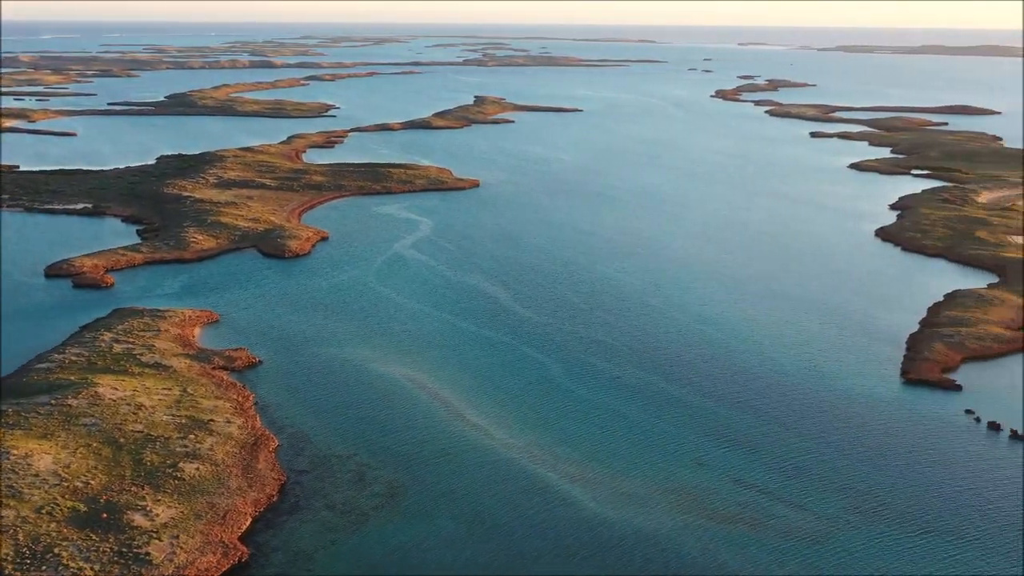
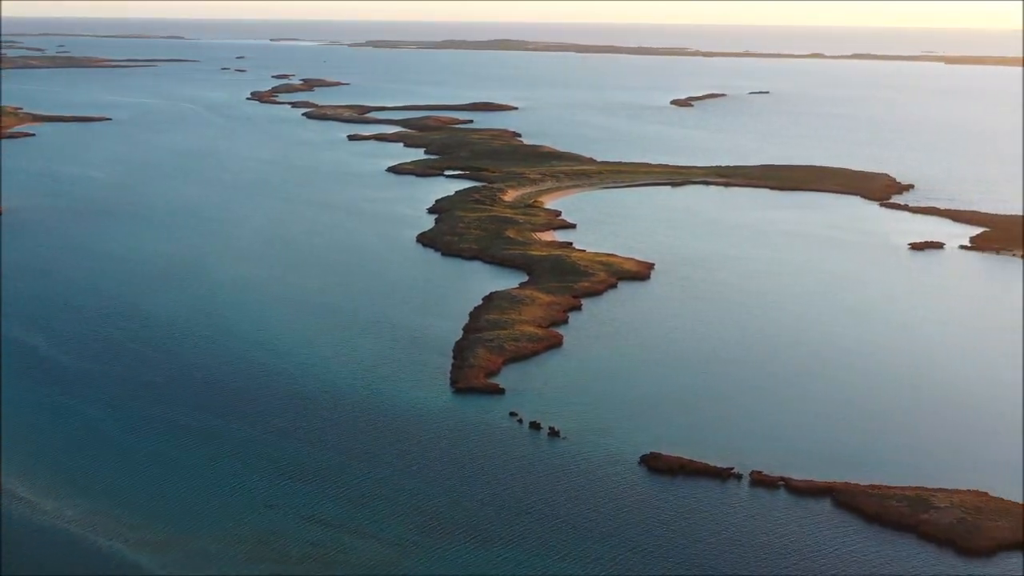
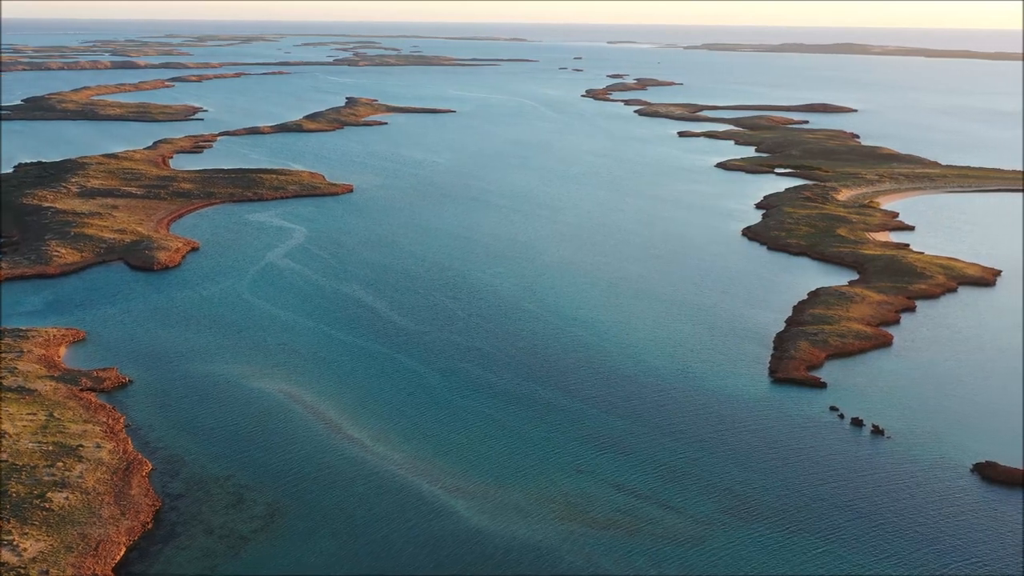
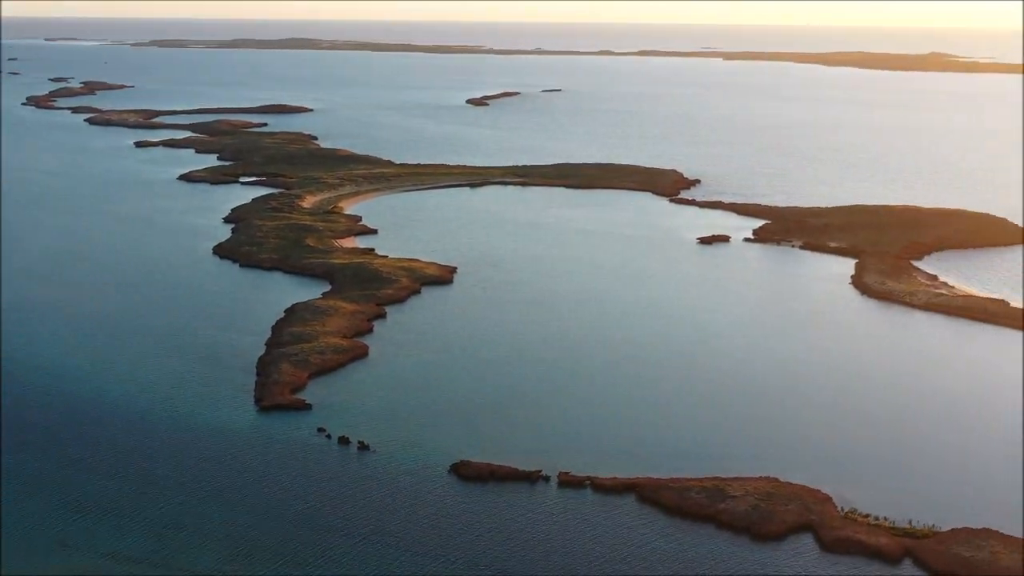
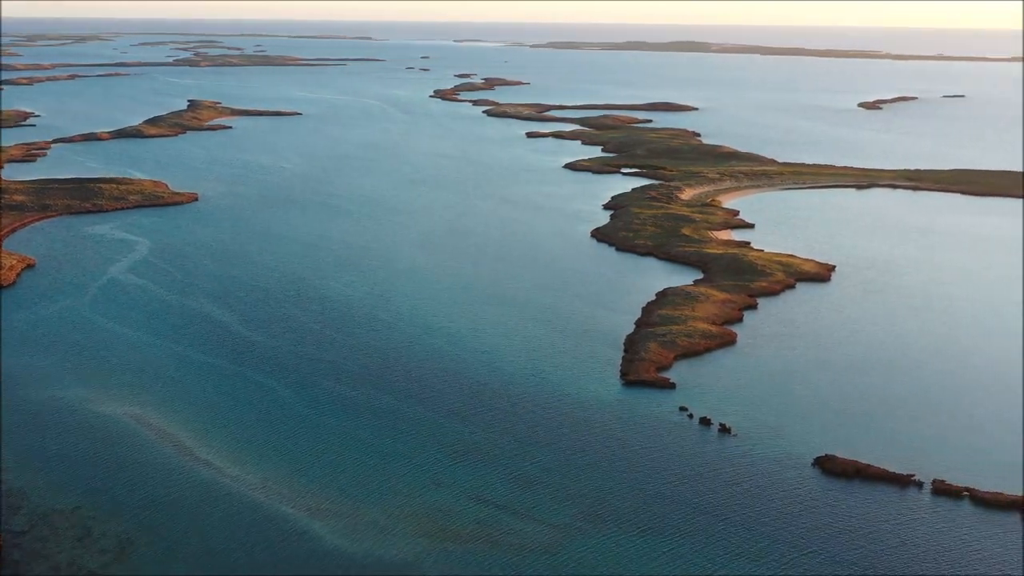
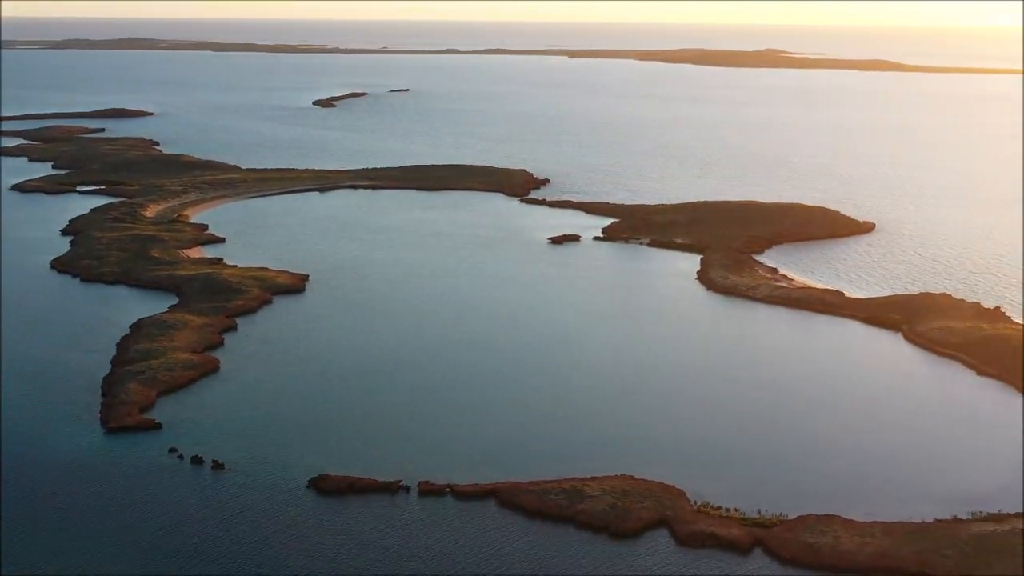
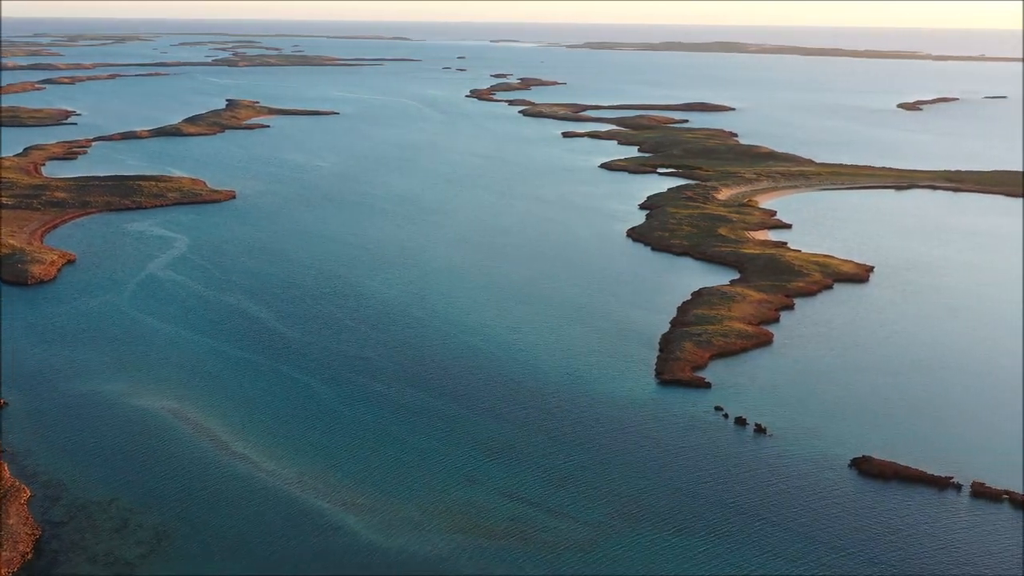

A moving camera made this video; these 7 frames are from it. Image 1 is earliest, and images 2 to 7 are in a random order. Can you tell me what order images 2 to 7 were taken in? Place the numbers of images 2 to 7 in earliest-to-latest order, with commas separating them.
3, 7, 5, 2, 4, 6
